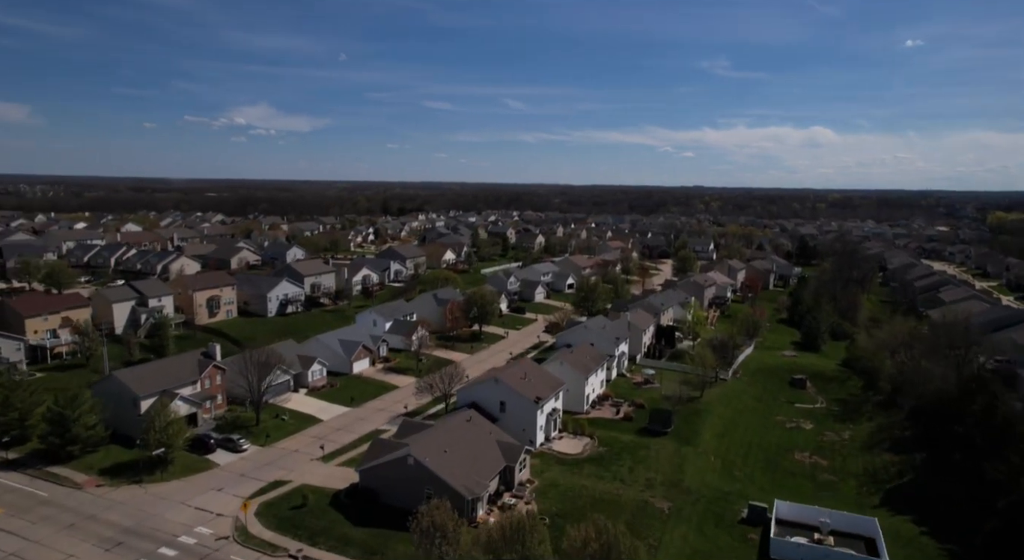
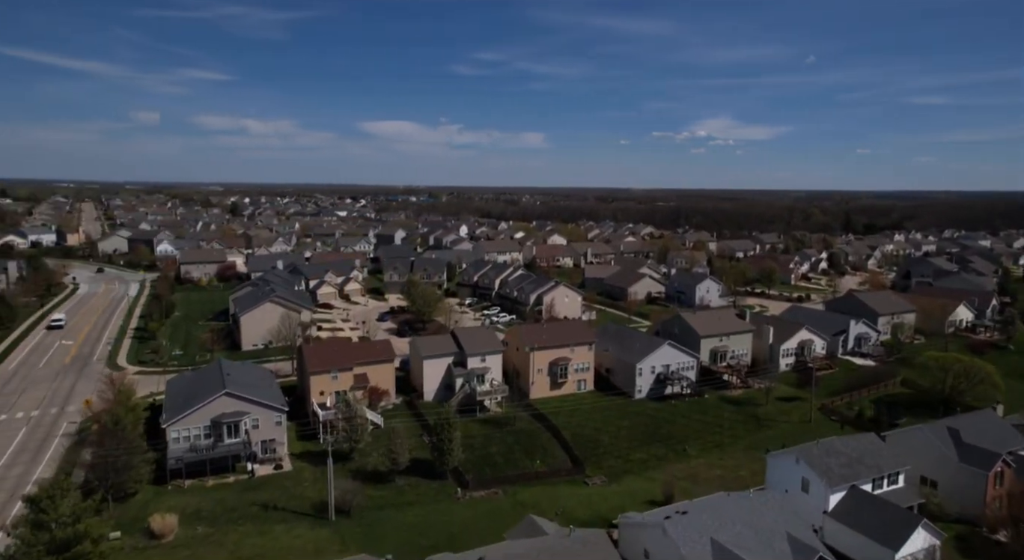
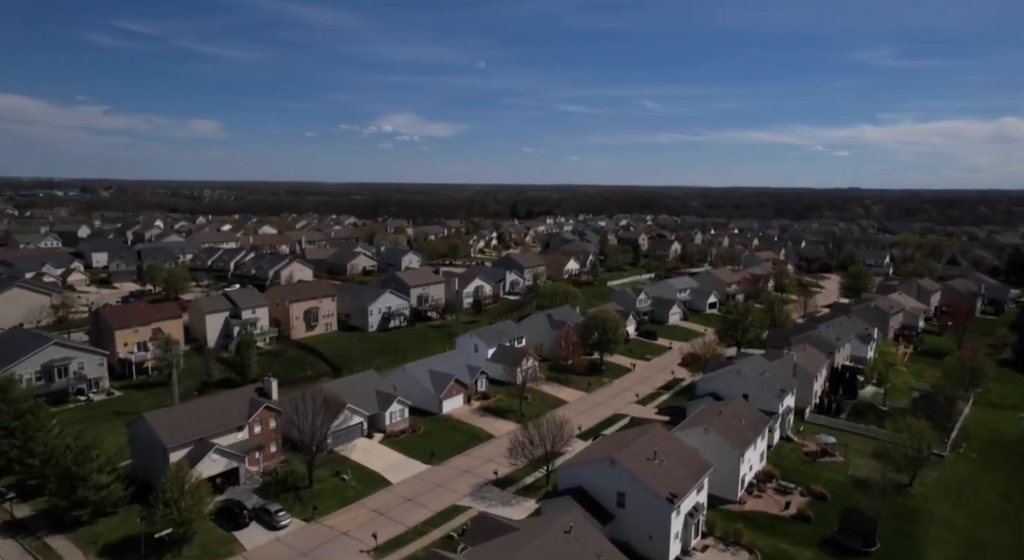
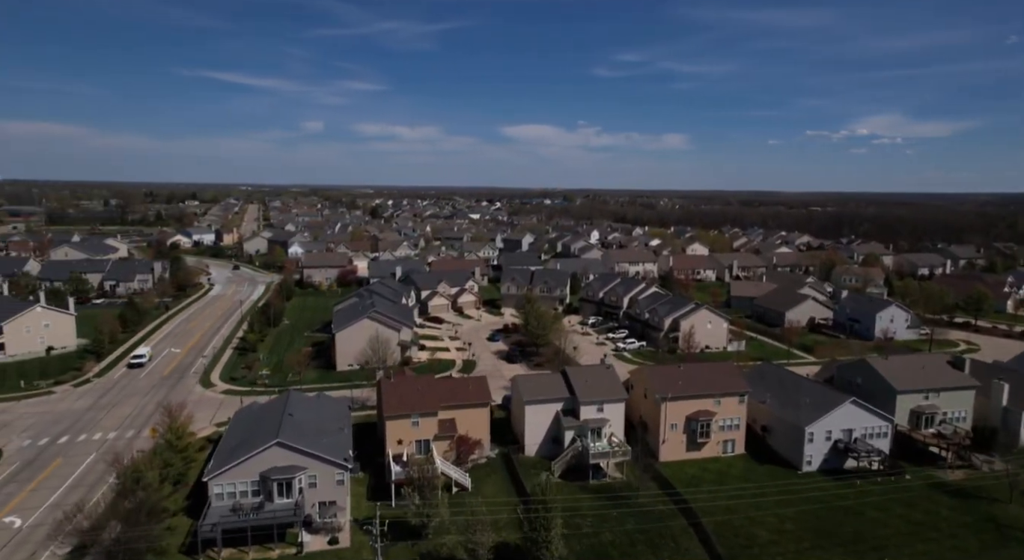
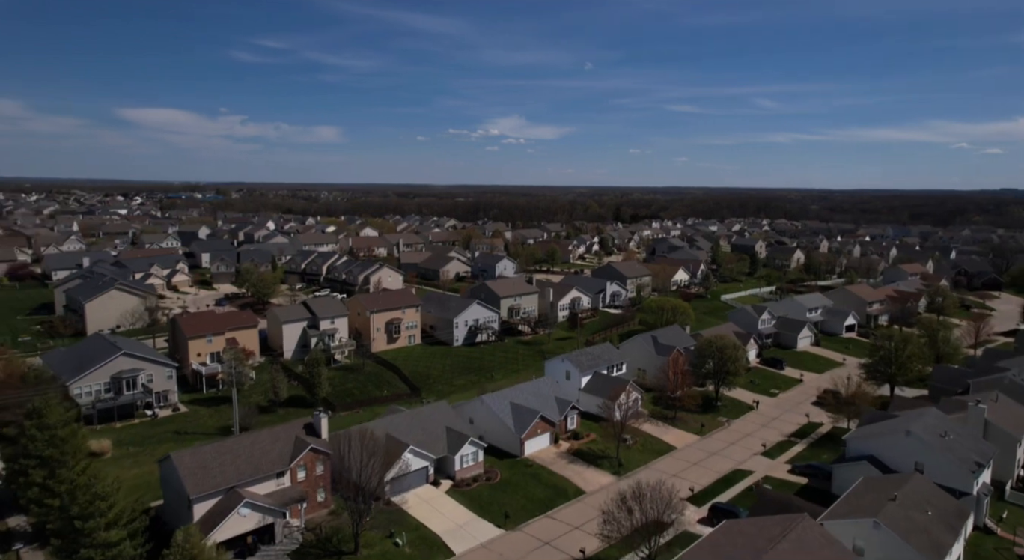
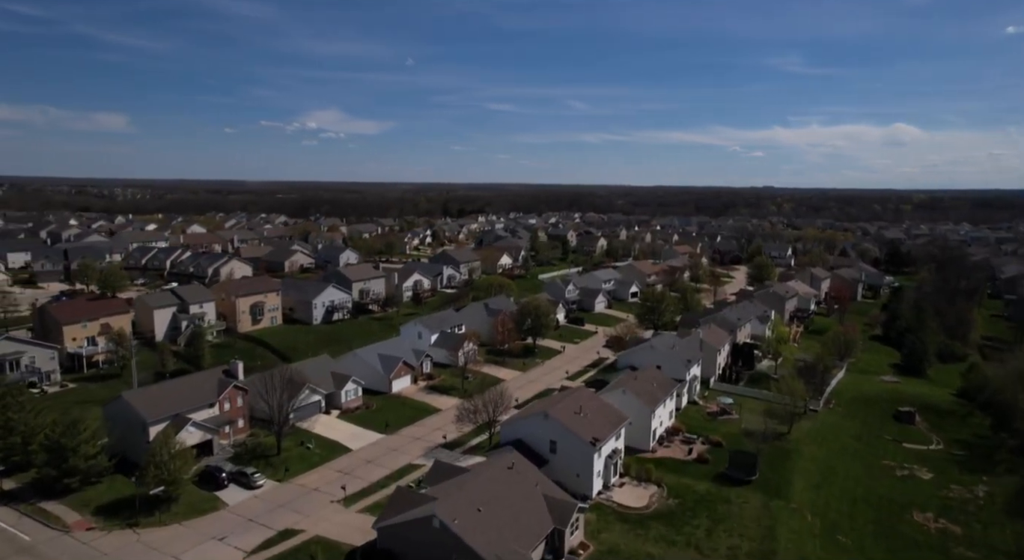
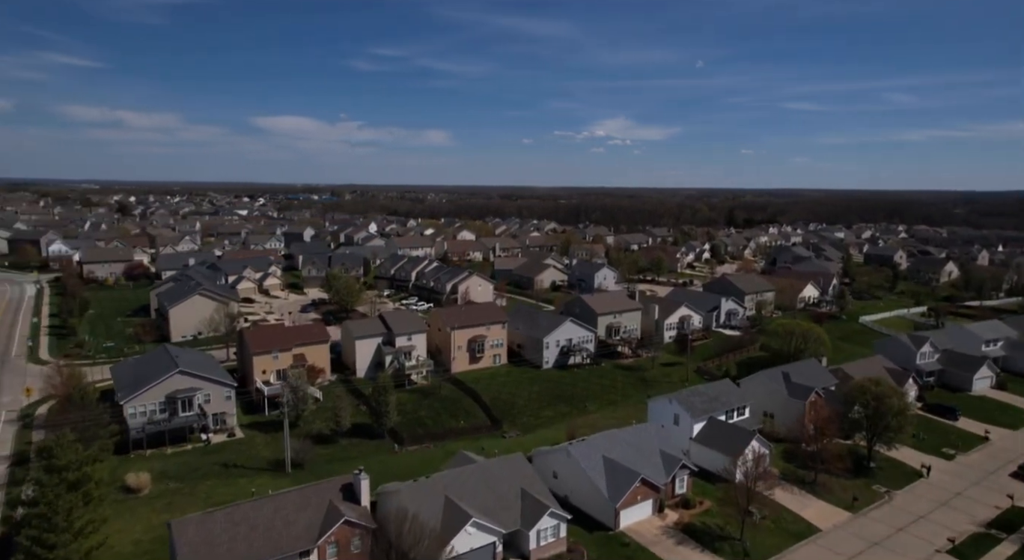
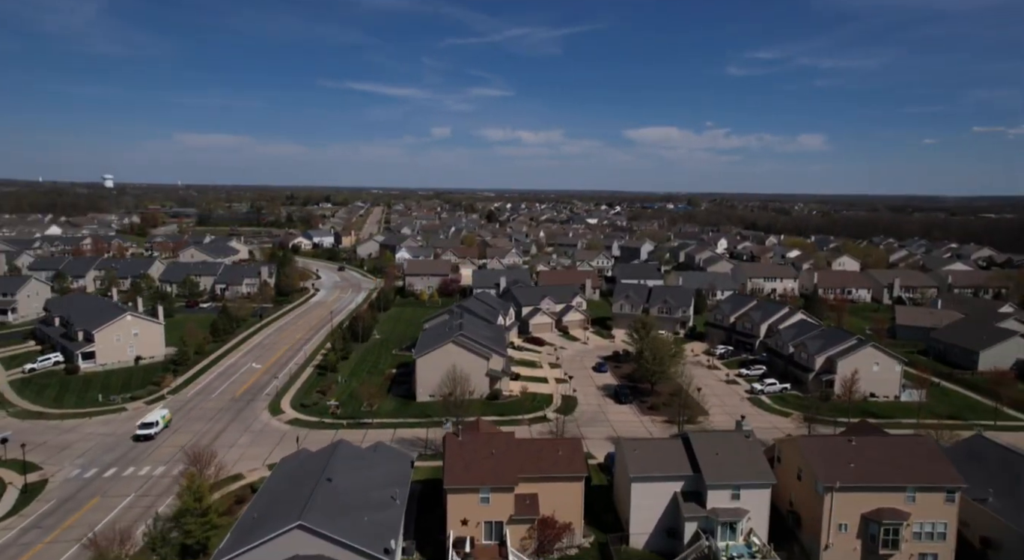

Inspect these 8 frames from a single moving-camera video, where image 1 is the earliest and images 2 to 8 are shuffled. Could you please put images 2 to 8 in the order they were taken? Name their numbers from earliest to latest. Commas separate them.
6, 3, 5, 7, 2, 4, 8
